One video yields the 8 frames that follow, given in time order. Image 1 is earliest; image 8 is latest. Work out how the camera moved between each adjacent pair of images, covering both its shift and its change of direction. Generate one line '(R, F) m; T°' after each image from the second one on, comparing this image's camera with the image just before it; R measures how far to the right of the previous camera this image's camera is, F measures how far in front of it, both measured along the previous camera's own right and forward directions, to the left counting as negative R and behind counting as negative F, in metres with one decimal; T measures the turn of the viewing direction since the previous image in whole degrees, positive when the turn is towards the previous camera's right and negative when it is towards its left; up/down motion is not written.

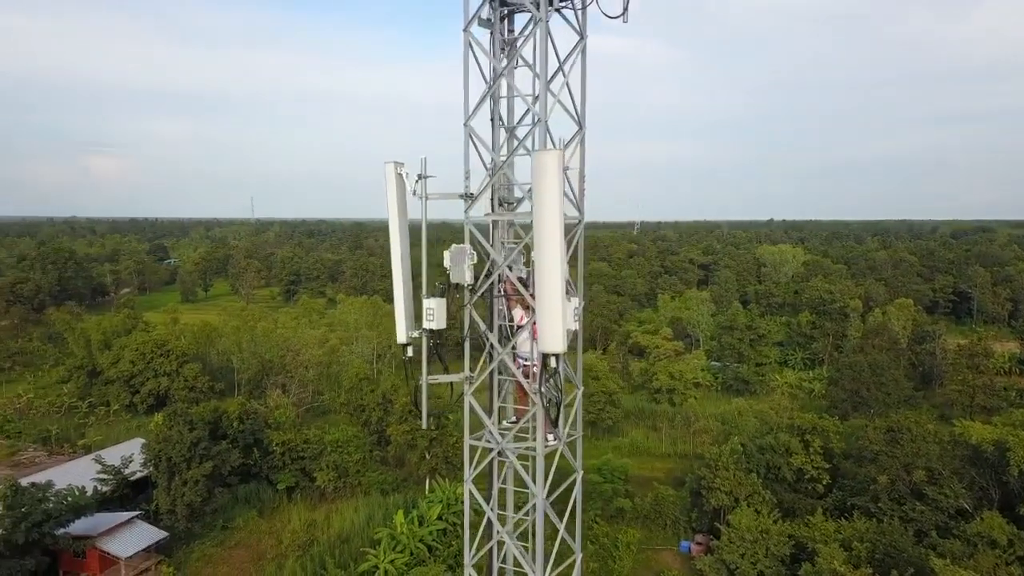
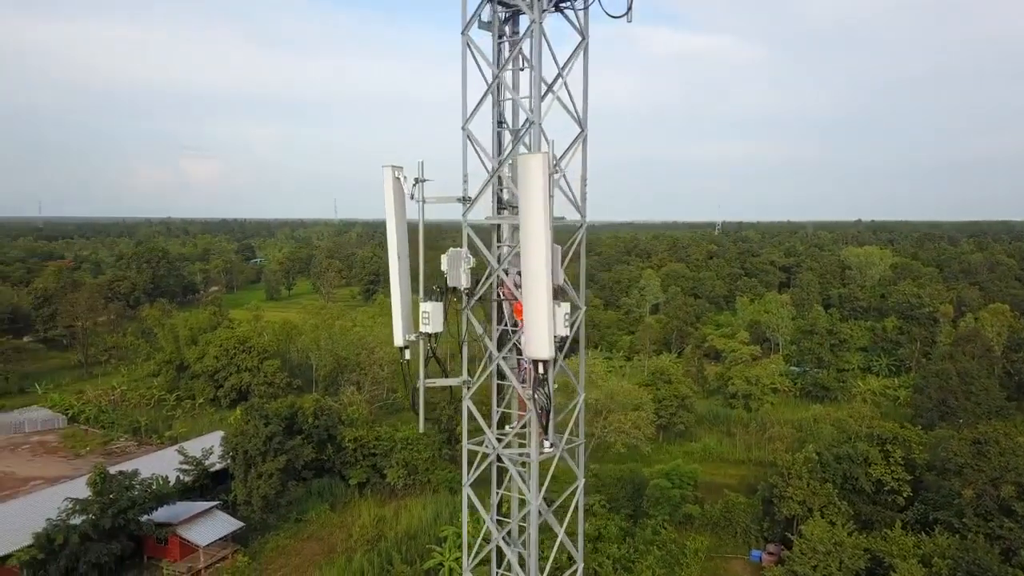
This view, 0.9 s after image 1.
(+0.5, +0.1) m; -5°
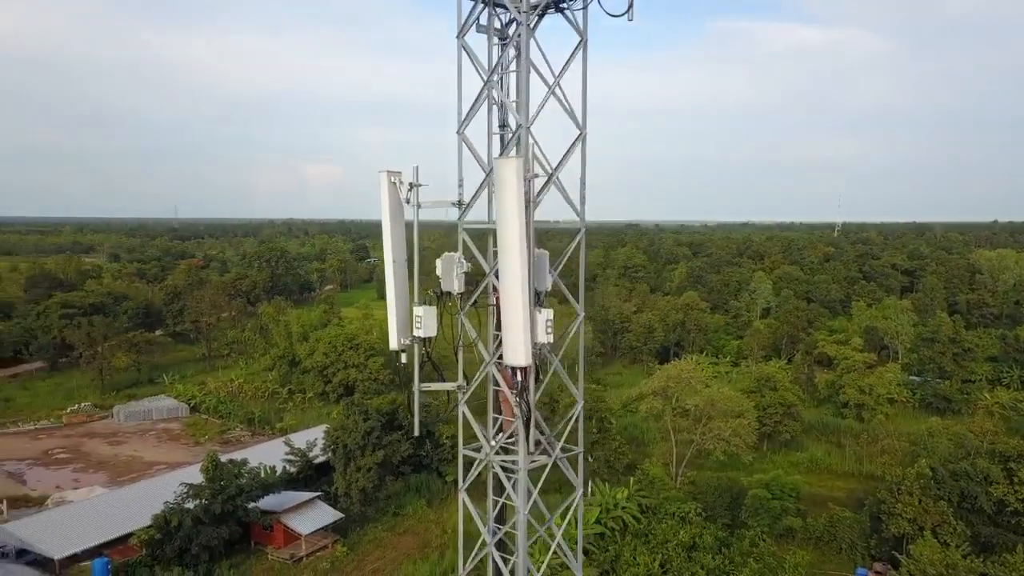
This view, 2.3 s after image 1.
(+0.8, +0.1) m; -8°
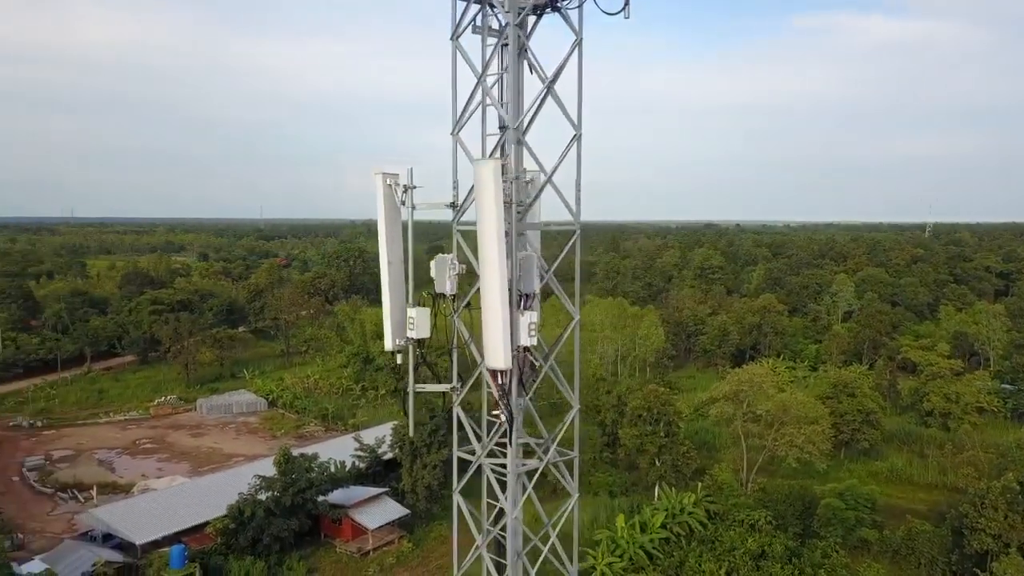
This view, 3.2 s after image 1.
(+0.6, +0.1) m; -5°
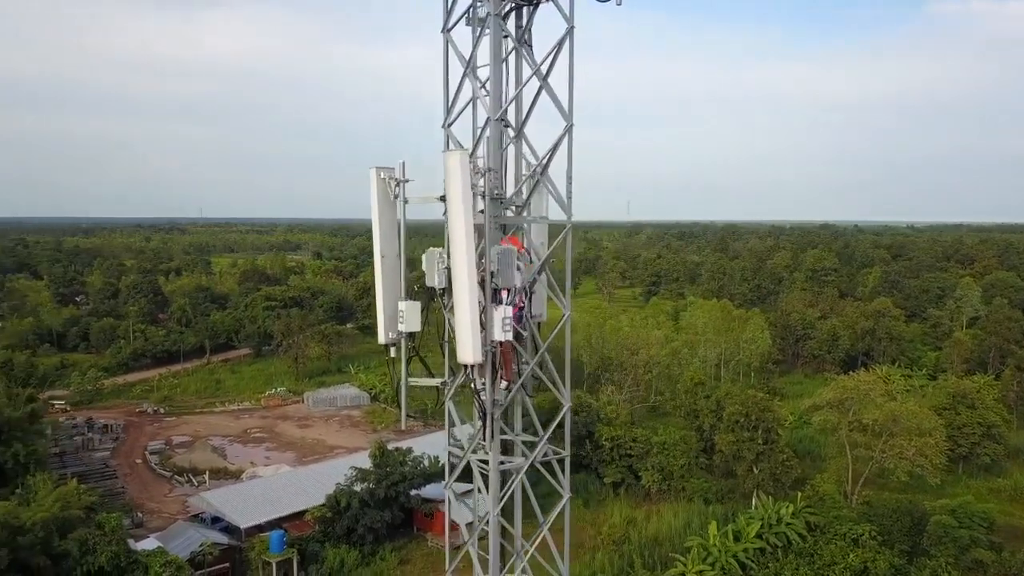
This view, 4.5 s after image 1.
(+0.8, +0.1) m; -7°
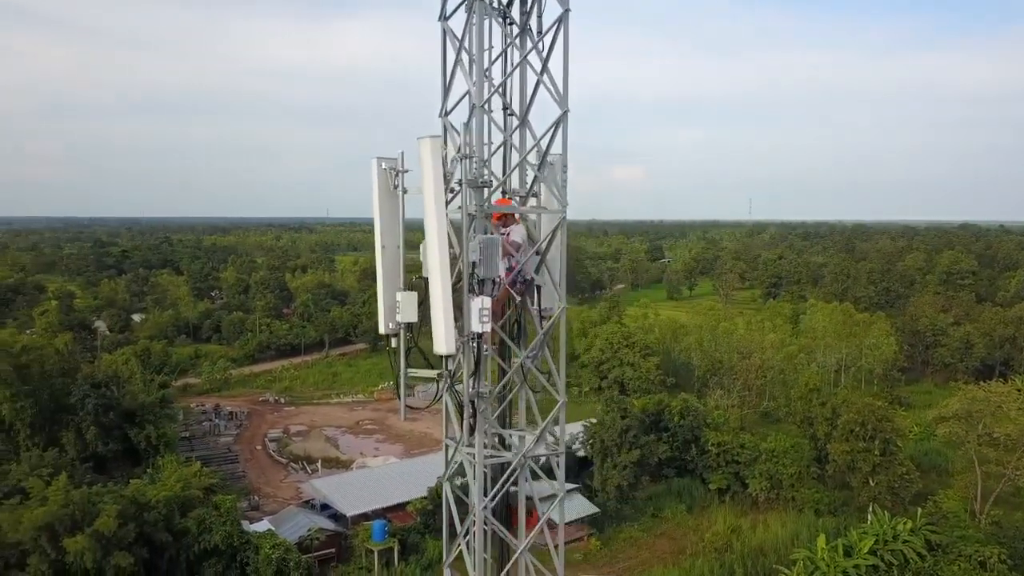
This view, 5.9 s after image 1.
(+0.8, +0.2) m; -8°
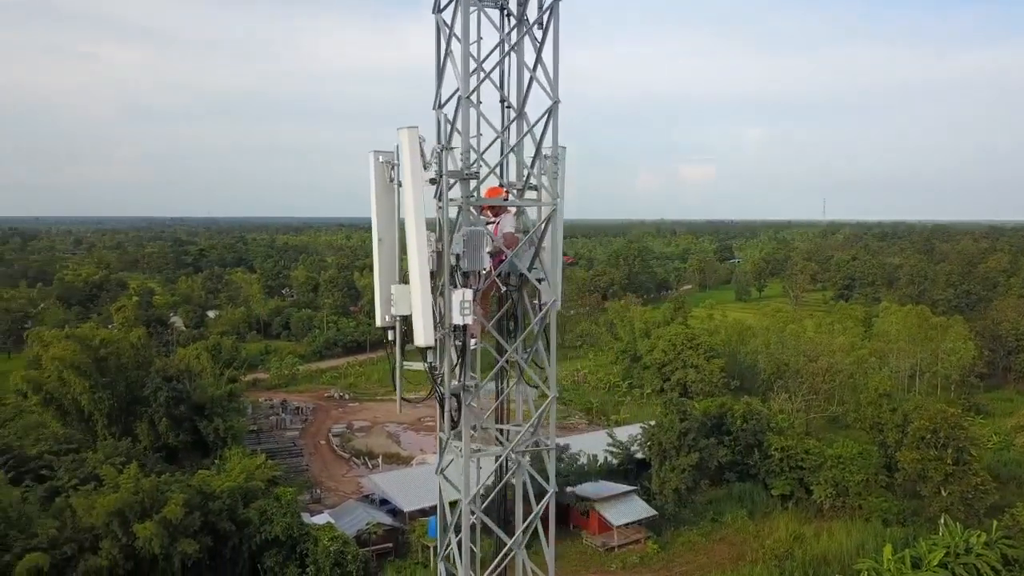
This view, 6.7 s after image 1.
(+0.5, +0.1) m; -5°
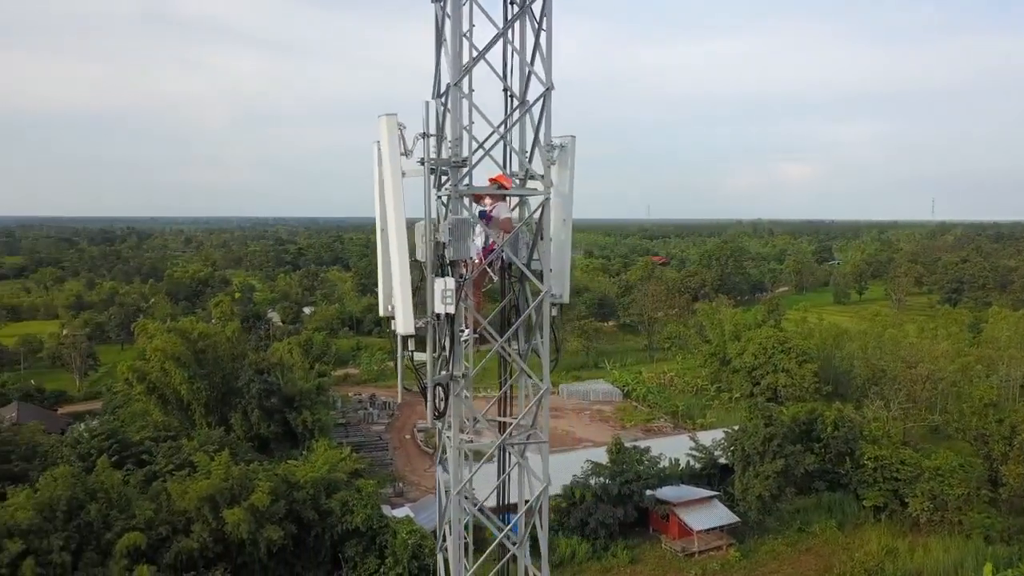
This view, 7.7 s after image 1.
(+0.6, +0.1) m; -6°
